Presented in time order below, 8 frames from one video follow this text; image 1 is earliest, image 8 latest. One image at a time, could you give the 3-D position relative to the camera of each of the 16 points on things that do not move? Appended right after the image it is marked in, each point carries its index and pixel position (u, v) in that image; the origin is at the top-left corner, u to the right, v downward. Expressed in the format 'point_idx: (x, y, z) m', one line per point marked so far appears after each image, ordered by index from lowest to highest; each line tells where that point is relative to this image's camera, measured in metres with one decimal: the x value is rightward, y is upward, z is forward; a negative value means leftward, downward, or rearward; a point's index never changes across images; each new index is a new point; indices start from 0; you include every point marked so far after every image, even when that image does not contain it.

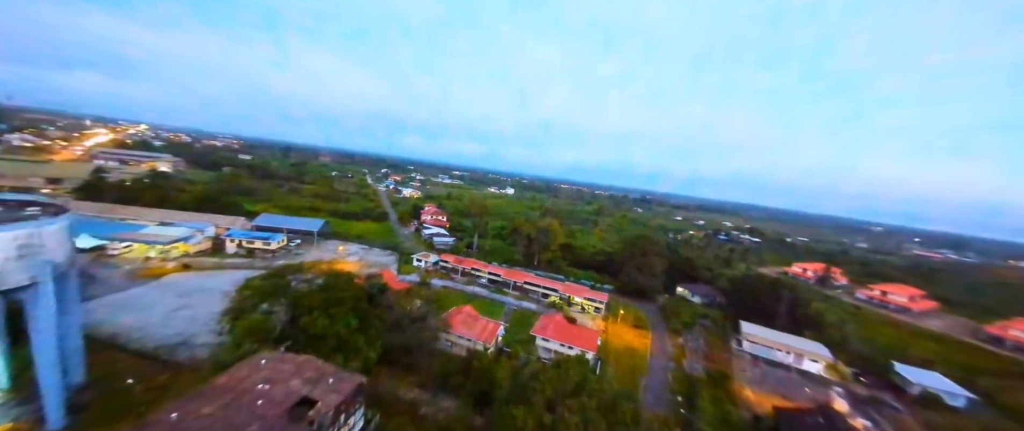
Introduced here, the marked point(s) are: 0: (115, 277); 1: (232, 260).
0: (-13.4, -2.0, +10.7) m
1: (-12.2, -1.9, +13.8) m
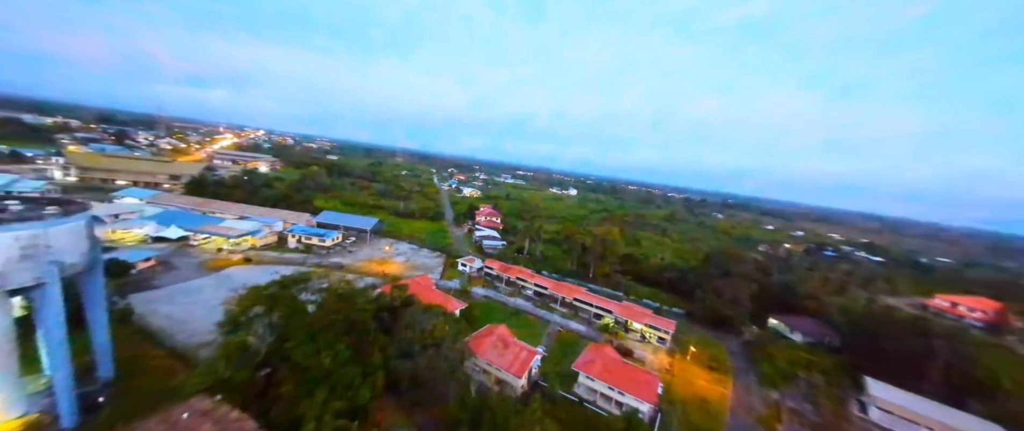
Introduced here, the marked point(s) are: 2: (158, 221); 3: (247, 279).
0: (-12.0, -1.9, +11.7) m
1: (-10.2, -1.8, +14.5) m
2: (-16.0, -0.2, +14.2) m
3: (-9.3, -2.2, +11.2) m
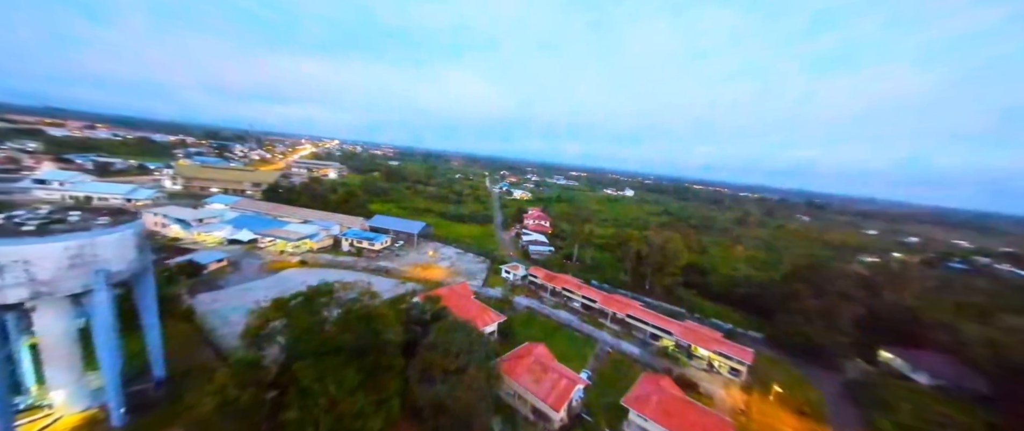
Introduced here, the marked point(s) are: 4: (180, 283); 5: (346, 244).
0: (-10.4, -2.1, +12.6) m
1: (-8.2, -2.0, +15.1) m
2: (-13.9, -0.4, +15.8) m
3: (-7.9, -2.4, +11.7) m
4: (-10.7, -2.3, +10.1) m
5: (-8.7, -1.5, +16.6) m
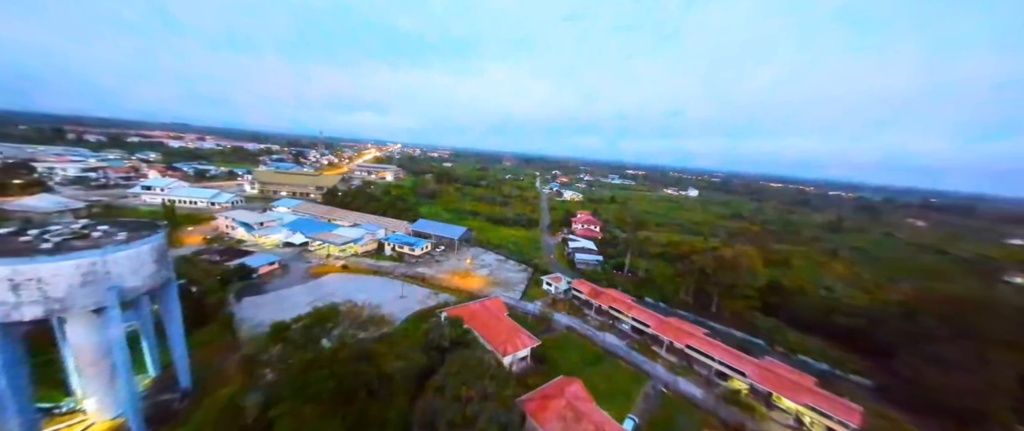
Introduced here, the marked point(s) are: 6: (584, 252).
0: (-8.9, -2.3, +13.1) m
1: (-6.3, -2.3, +15.2) m
2: (-11.8, -0.6, +16.8) m
3: (-6.5, -2.7, +11.7) m
4: (-9.6, -2.5, +10.7) m
5: (-6.5, -1.7, +16.7) m
6: (+4.5, -2.2, +19.6) m
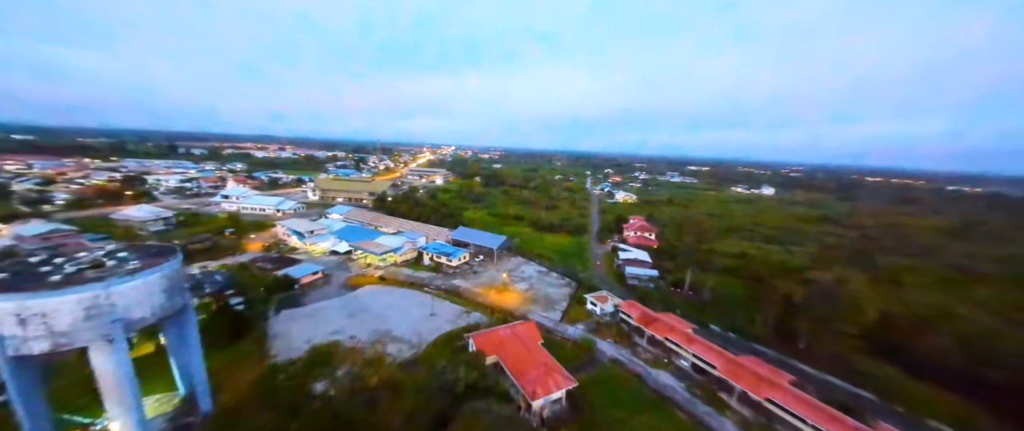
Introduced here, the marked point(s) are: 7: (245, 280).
0: (-7.3, -2.8, +13.2) m
1: (-4.4, -2.8, +14.9) m
2: (-9.6, -1.1, +17.4) m
3: (-5.2, -3.2, +11.5) m
4: (-8.4, -3.0, +11.0) m
5: (-4.4, -2.2, +16.5) m
6: (+6.9, -2.7, +17.5) m
7: (-10.8, -2.6, +12.6) m
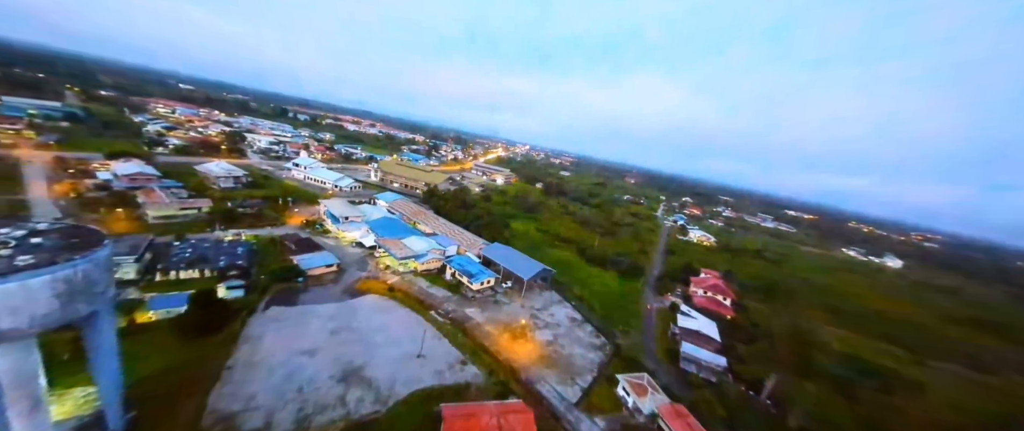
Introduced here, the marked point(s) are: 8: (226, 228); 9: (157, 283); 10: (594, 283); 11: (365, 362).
0: (-6.4, -2.5, +12.3) m
1: (-3.3, -3.1, +13.3) m
2: (-7.5, -0.6, +16.7) m
3: (-4.8, -3.3, +10.2) m
4: (-8.0, -2.5, +10.2) m
5: (-2.9, -2.6, +14.8) m
6: (+8.1, -5.4, +13.7) m
7: (-9.8, -1.7, +12.3) m
8: (-13.2, -0.6, +14.5) m
9: (-11.5, -2.2, +10.2) m
10: (+4.5, -3.9, +17.6) m
11: (-3.8, -3.8, +8.3) m
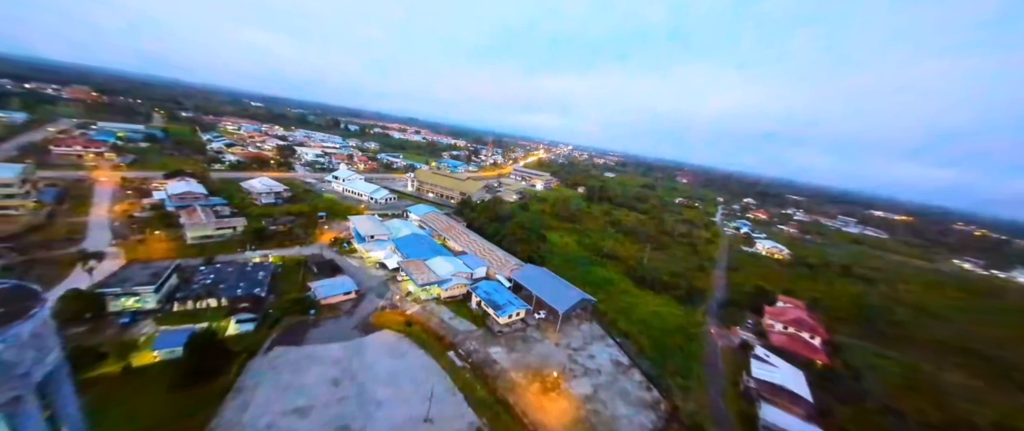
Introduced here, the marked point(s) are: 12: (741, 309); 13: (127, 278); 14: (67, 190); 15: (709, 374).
0: (-5.3, -3.4, +11.3) m
1: (-2.1, -4.0, +11.9) m
2: (-5.8, -1.5, +15.9) m
3: (-4.0, -4.2, +9.0) m
4: (-7.1, -3.3, +9.5) m
5: (-1.5, -3.5, +13.4) m
6: (+9.2, -6.2, +10.8) m
7: (-8.7, -2.6, +11.8) m
8: (-11.7, -1.5, +14.4) m
9: (-10.7, -3.1, +9.9) m
10: (+6.2, -4.7, +15.2) m
11: (-3.3, -4.7, +7.0) m
12: (+12.5, -5.3, +17.3) m
13: (-12.5, -2.1, +10.3) m
14: (-24.7, +1.4, +17.5) m
15: (+7.3, -6.0, +12.1) m
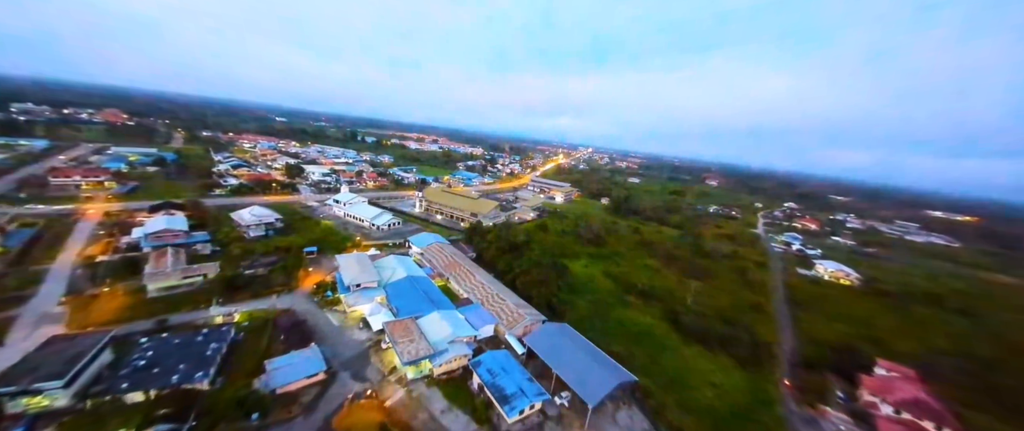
0: (-5.0, -5.2, +8.7) m
1: (-1.7, -5.7, +9.1) m
2: (-5.2, -3.3, +13.3) m
3: (-3.8, -5.9, +6.3) m
4: (-6.9, -5.1, +7.0) m
5: (-1.1, -5.2, +10.5) m
6: (+9.5, -7.7, +7.2) m
7: (-8.4, -4.4, +9.4) m
8: (-11.2, -3.4, +12.3) m
9: (-10.4, -4.9, +7.7) m
10: (+6.8, -6.3, +11.8) m
11: (-3.3, -6.4, +4.3) m
12: (+13.2, -6.8, +13.5) m
13: (-12.3, -3.9, +8.2) m
14: (-24.0, -0.7, +16.2) m
15: (+7.7, -7.6, +8.6) m
